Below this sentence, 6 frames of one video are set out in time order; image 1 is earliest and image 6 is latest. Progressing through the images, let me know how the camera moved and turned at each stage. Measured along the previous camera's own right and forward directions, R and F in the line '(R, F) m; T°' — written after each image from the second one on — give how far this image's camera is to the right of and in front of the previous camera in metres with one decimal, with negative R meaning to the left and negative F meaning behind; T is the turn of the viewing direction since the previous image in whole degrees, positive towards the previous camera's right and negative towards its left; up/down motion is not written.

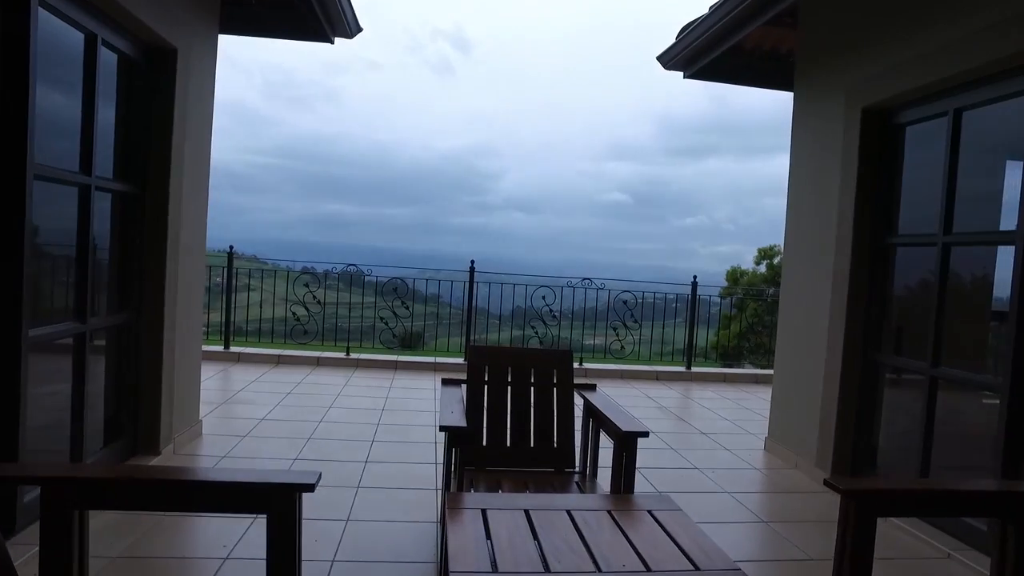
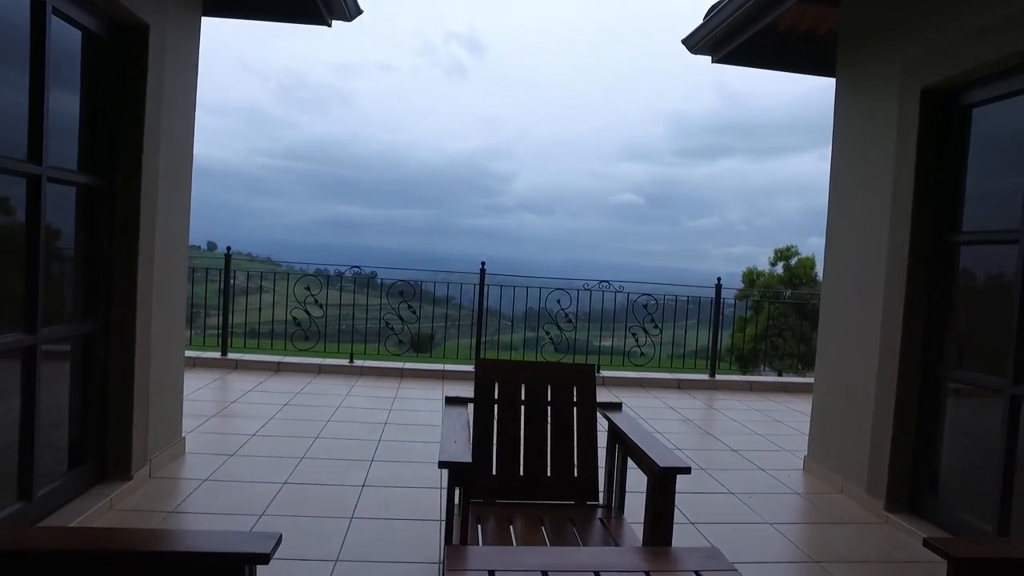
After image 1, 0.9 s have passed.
(0.0, +0.3) m; -1°
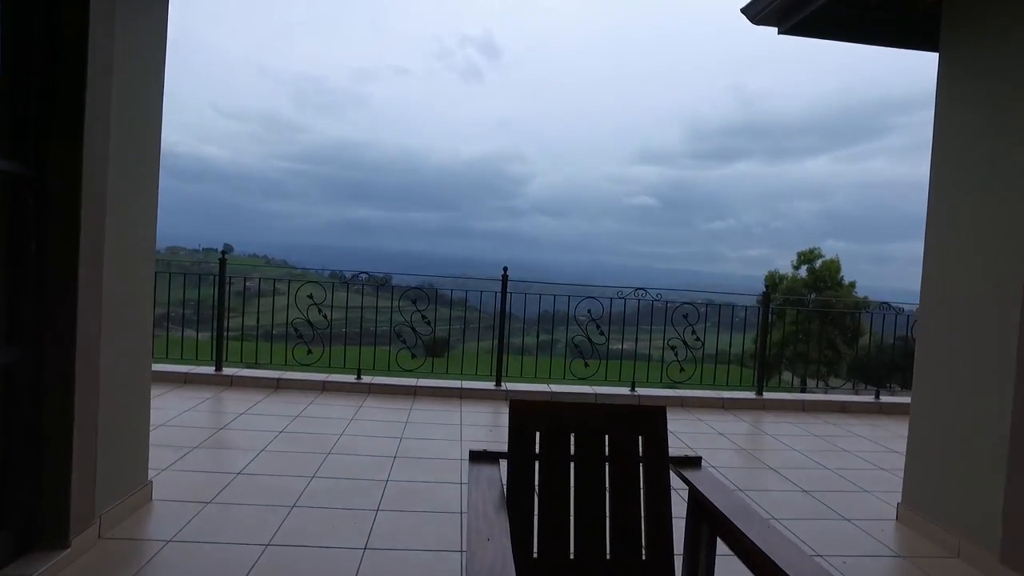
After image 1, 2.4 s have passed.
(-0.1, +0.5) m; -1°
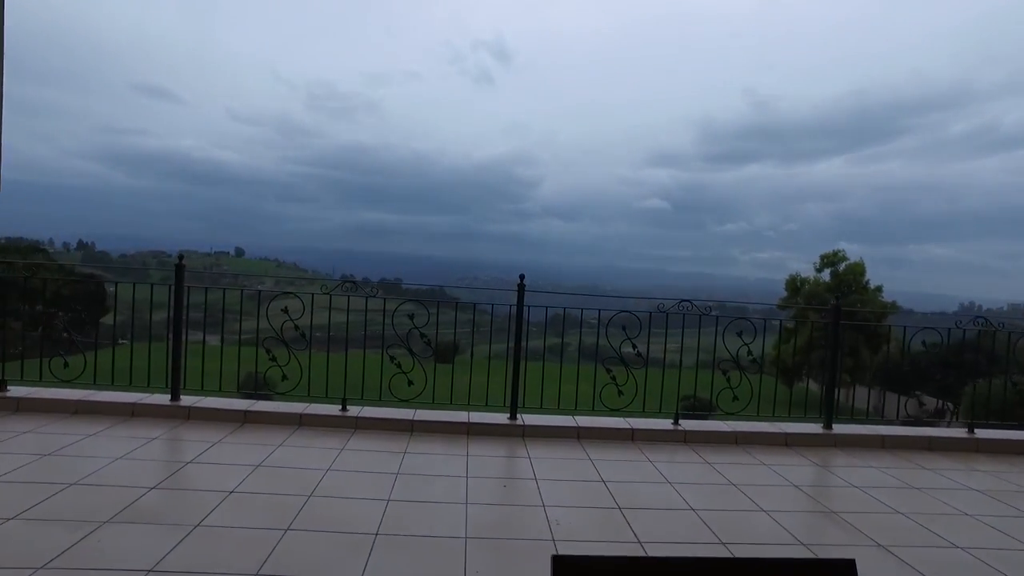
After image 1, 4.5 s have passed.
(0.0, +0.9) m; -1°
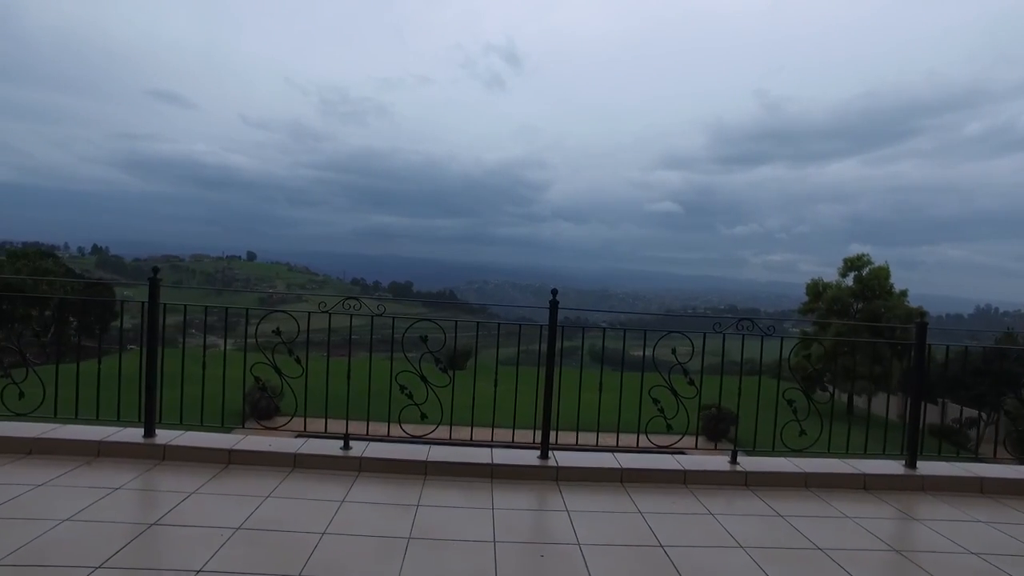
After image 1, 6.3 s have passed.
(-0.1, +0.6) m; -1°
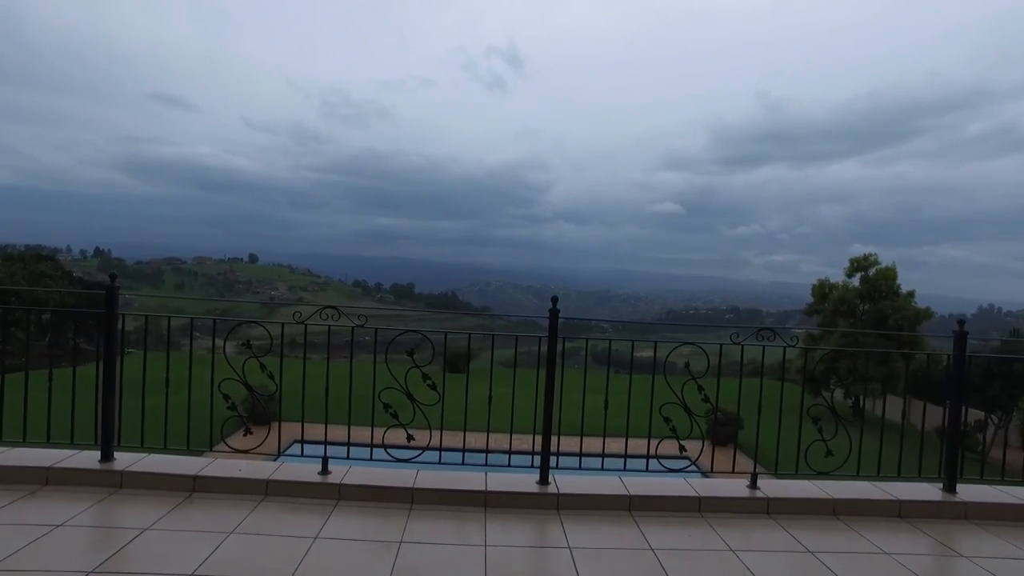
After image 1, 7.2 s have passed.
(0.0, +0.3) m; 0°
